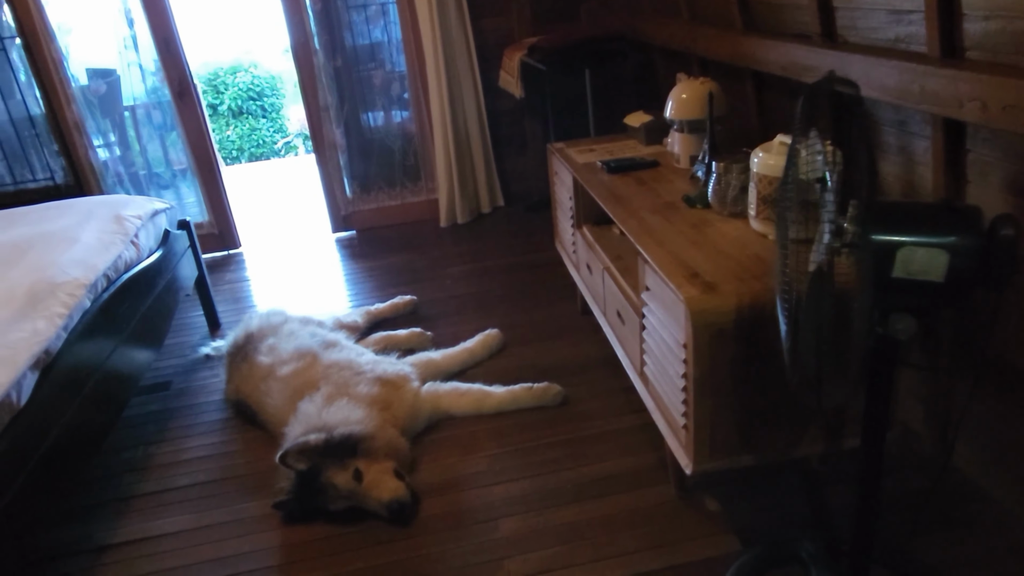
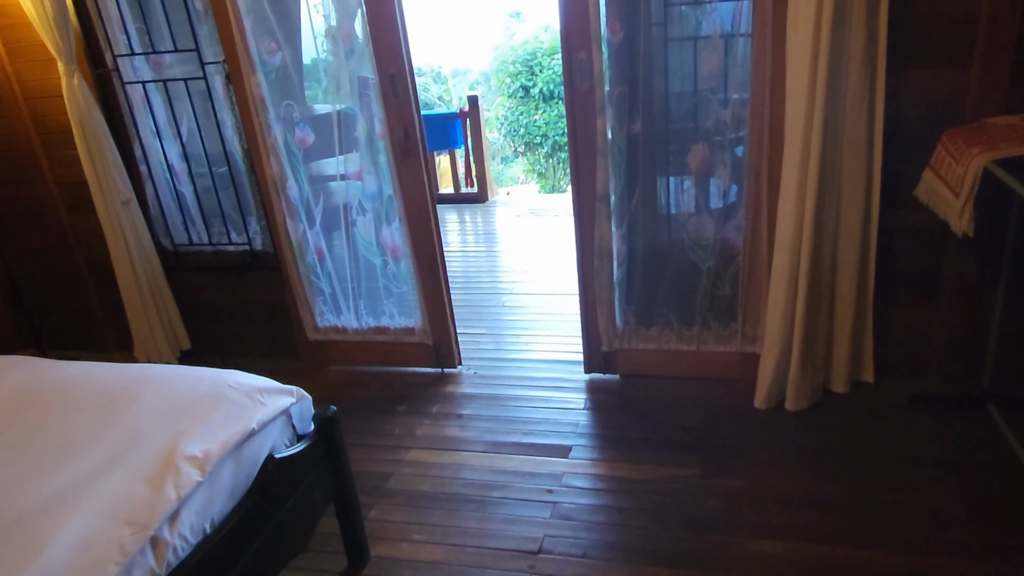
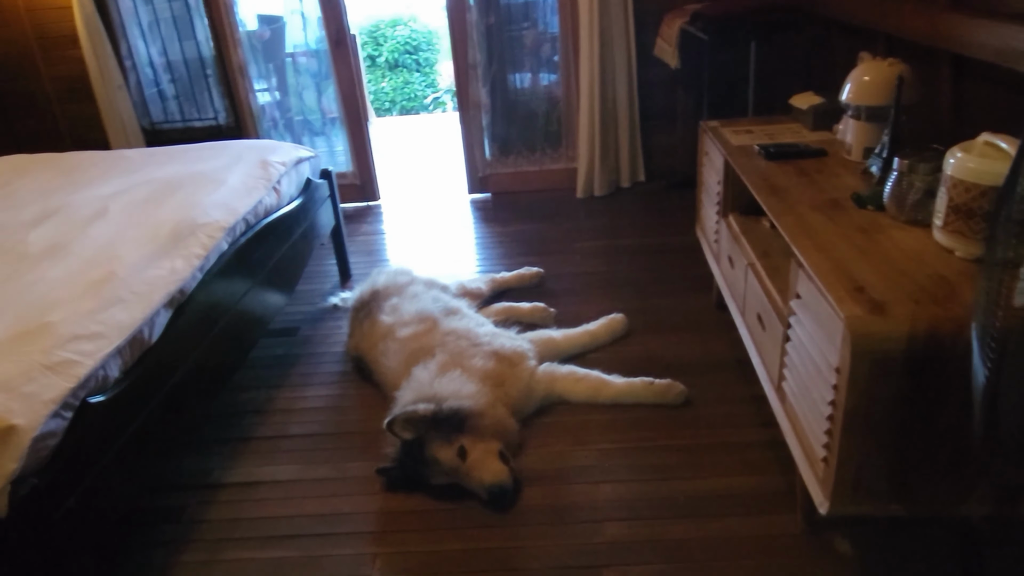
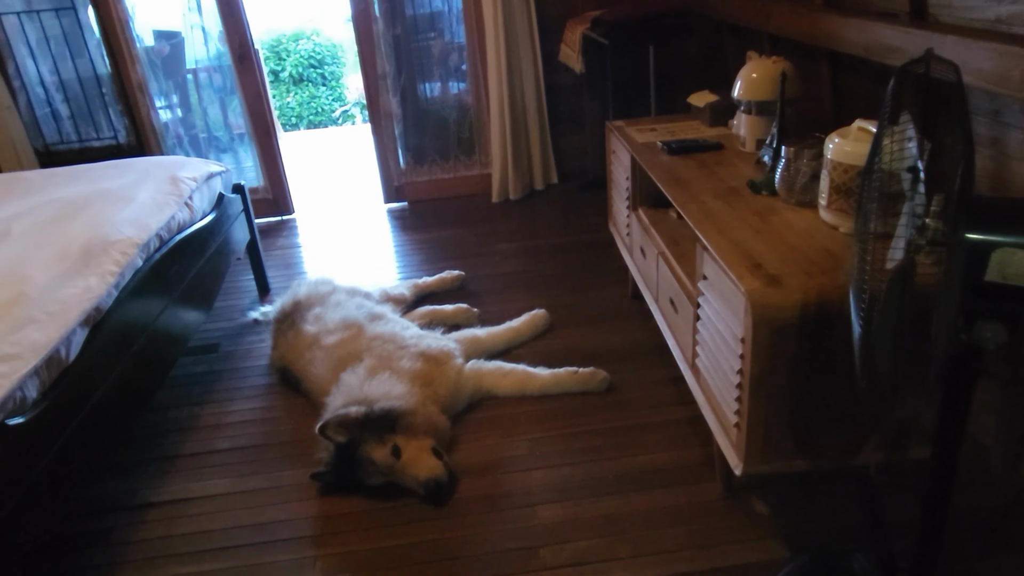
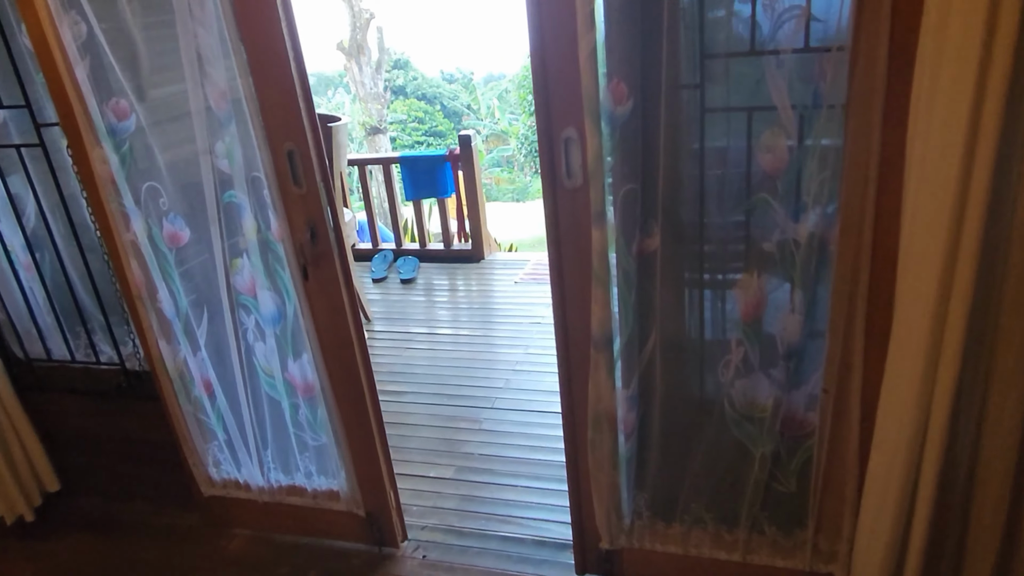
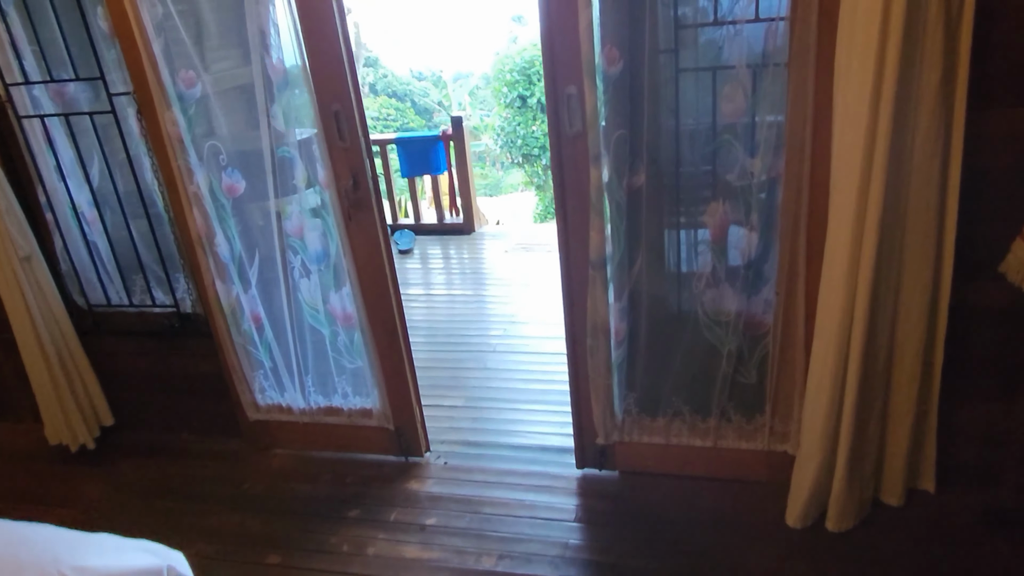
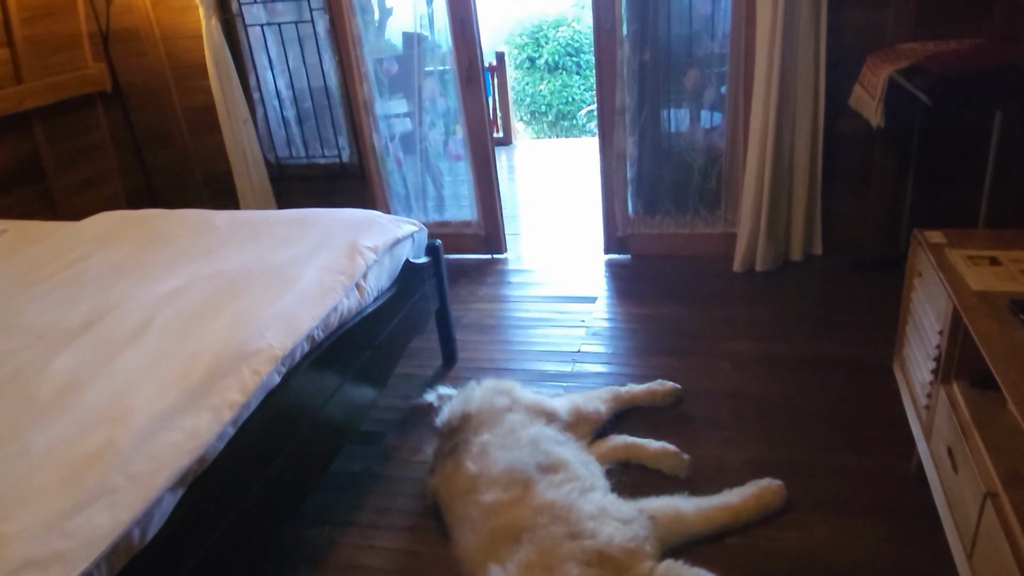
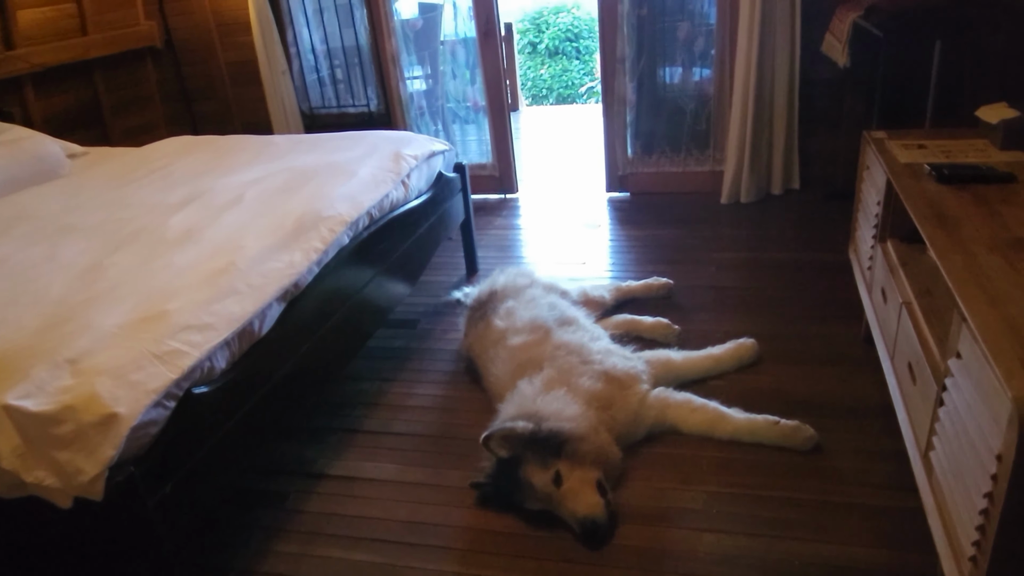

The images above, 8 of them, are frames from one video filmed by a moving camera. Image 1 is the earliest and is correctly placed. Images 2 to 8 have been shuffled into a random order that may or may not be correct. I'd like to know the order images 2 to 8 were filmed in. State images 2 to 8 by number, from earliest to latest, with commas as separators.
4, 3, 8, 7, 2, 6, 5
